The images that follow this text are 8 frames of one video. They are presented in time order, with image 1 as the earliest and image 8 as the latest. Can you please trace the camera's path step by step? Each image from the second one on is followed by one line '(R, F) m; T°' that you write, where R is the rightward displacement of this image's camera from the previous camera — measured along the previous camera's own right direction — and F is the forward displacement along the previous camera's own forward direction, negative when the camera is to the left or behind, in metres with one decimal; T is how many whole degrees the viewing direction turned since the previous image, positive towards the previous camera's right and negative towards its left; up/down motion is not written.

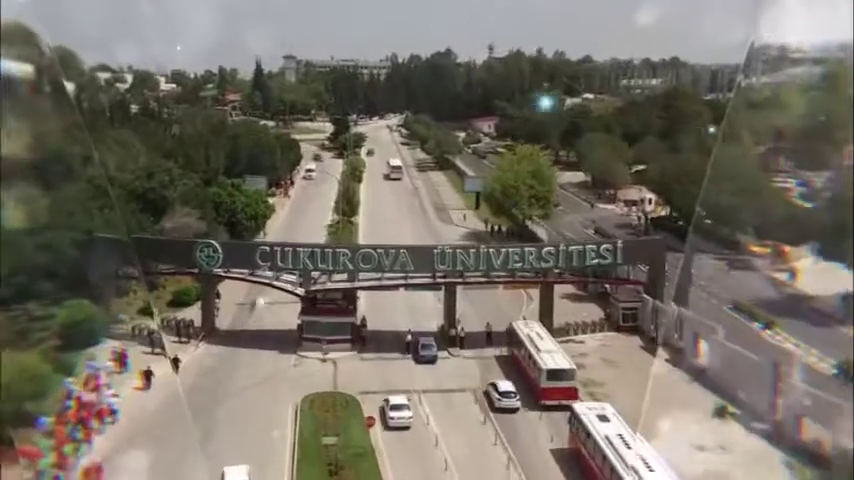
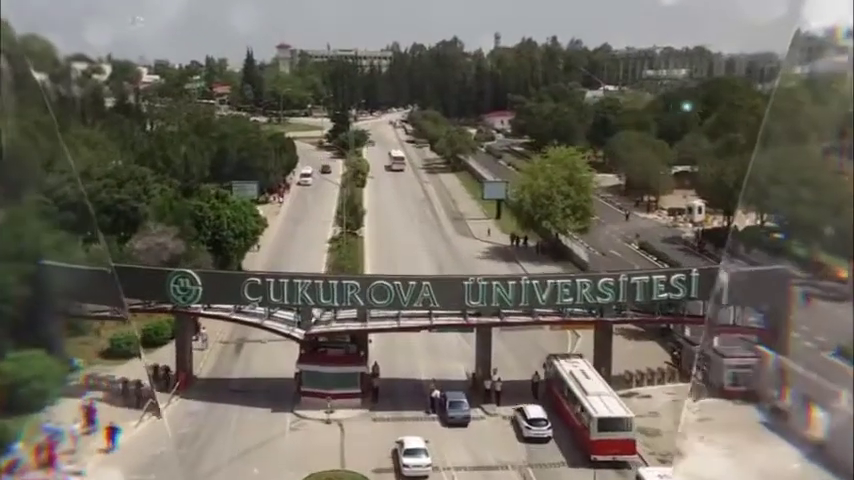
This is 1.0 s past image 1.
(-0.5, +2.2) m; 0°
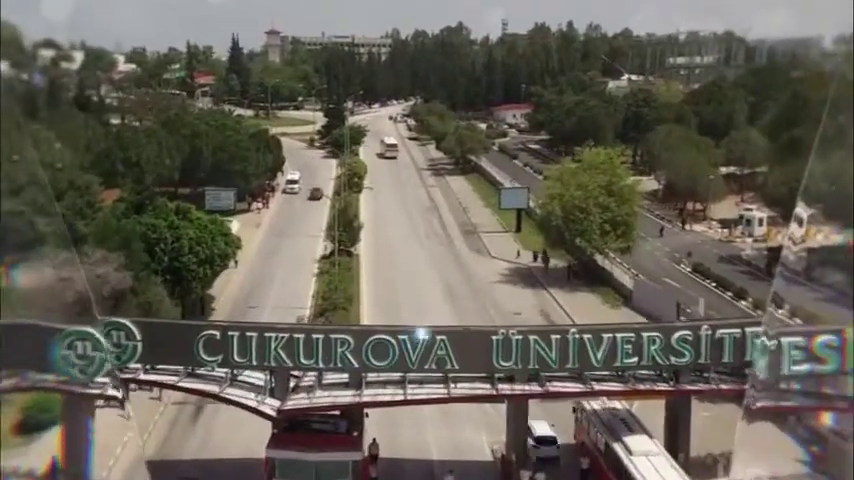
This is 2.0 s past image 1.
(-0.2, +2.4) m; 0°
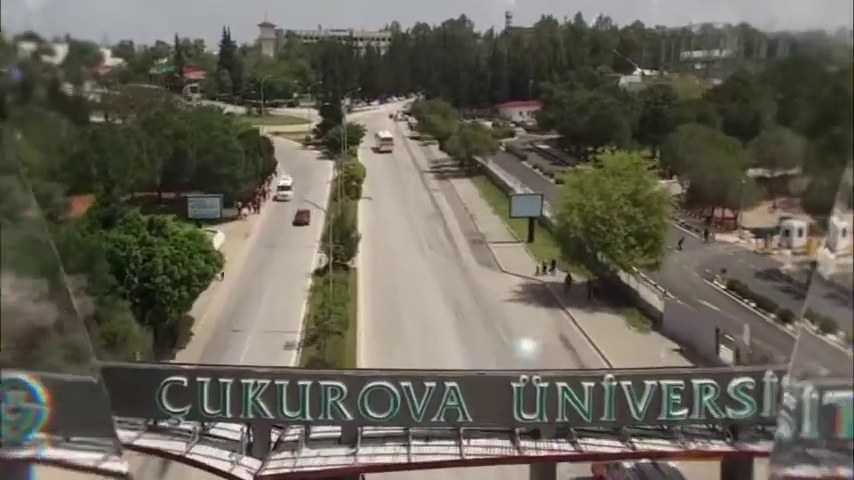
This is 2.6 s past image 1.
(-0.1, +1.2) m; 0°
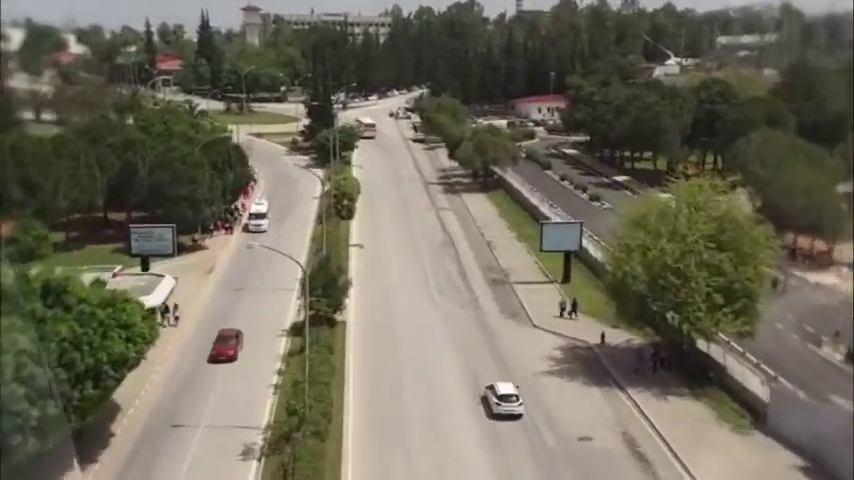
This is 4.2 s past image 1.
(-0.1, +2.7) m; 0°
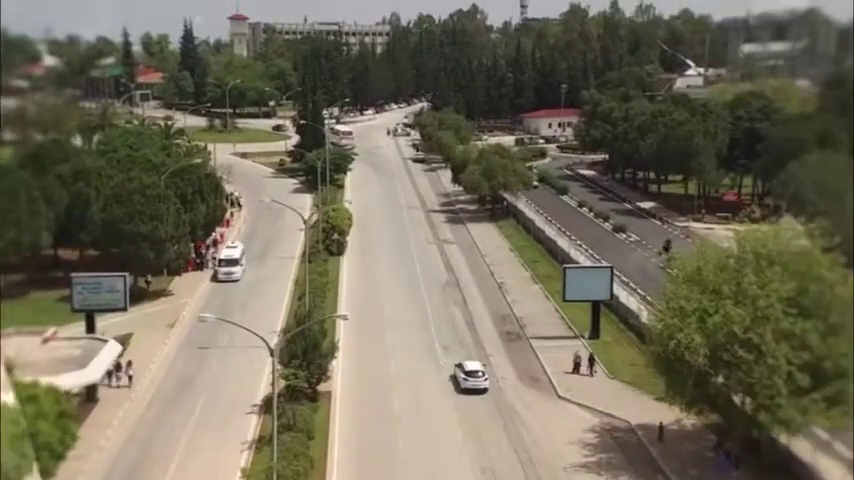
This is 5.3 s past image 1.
(0.0, +1.6) m; 0°
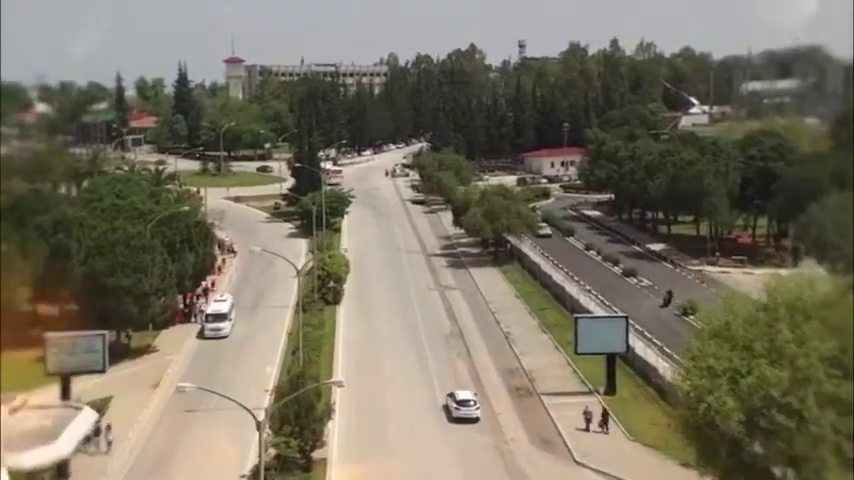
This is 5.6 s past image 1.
(0.0, +0.5) m; 0°
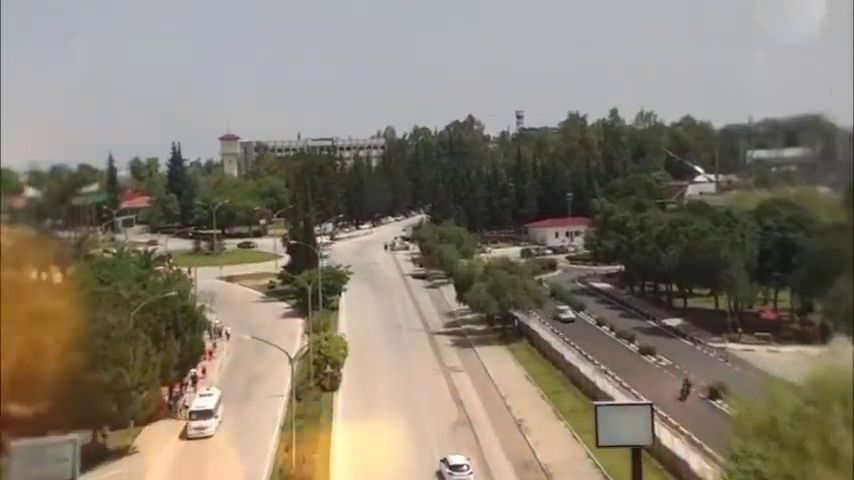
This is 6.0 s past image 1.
(0.0, +0.6) m; 0°
